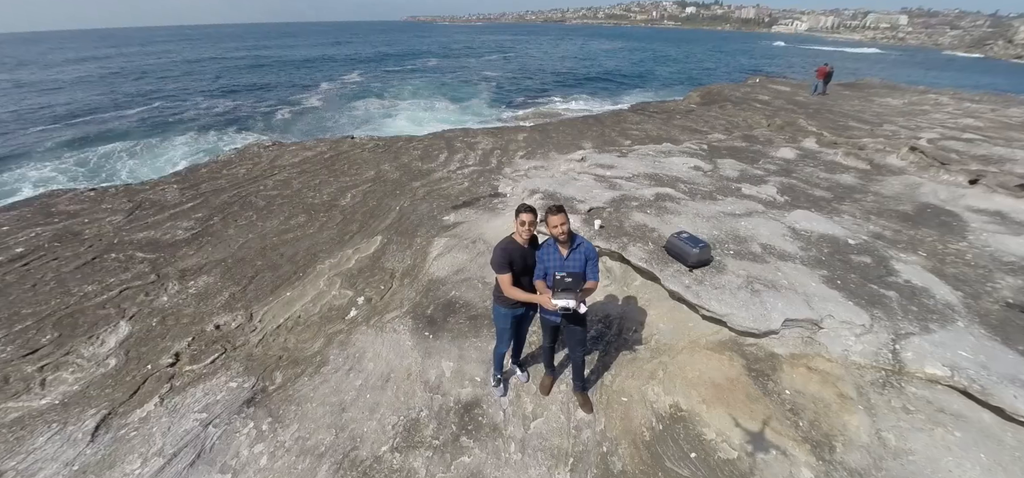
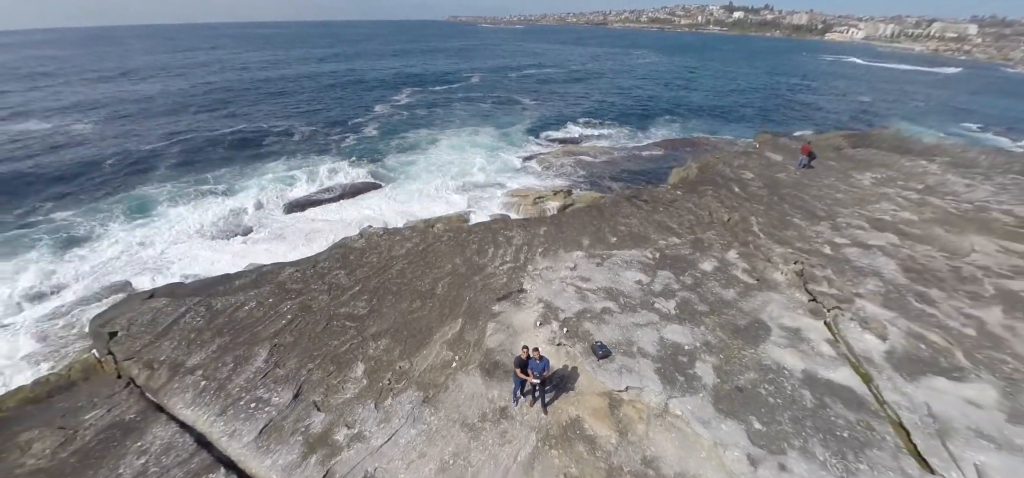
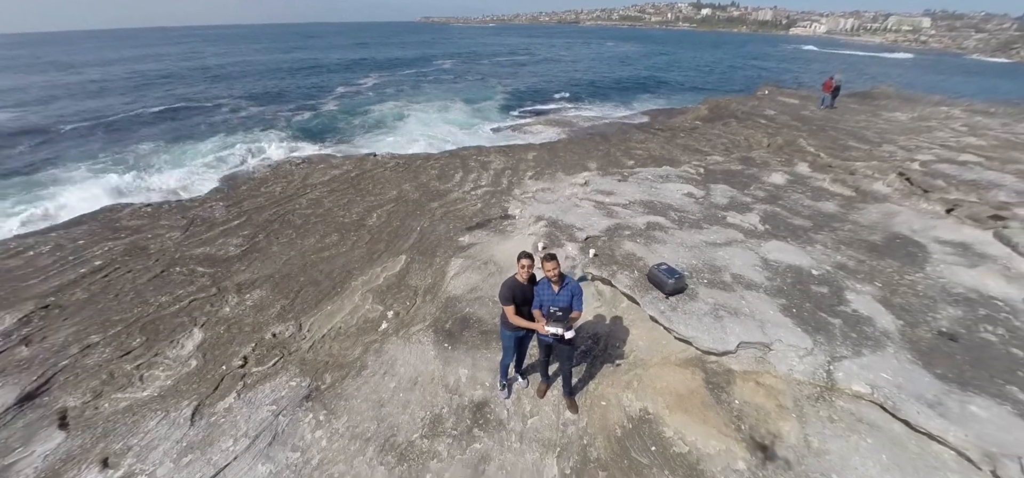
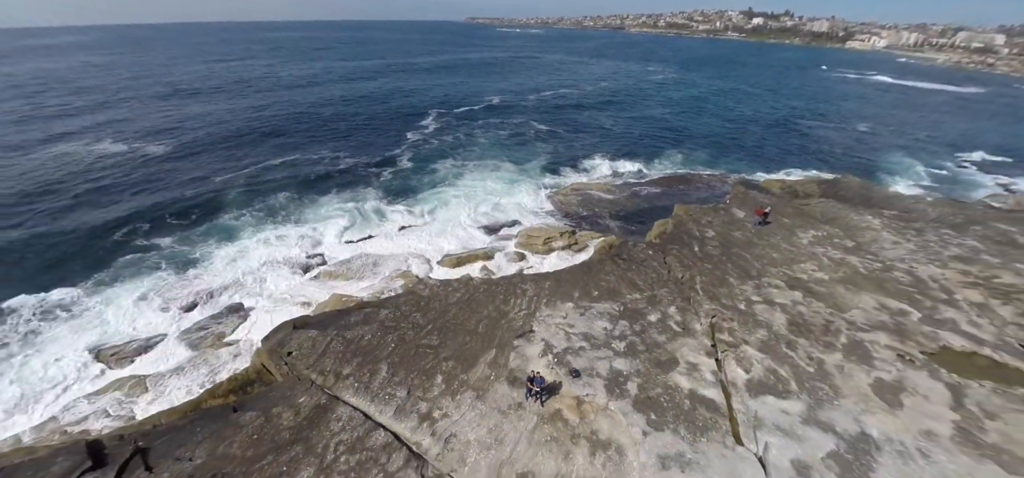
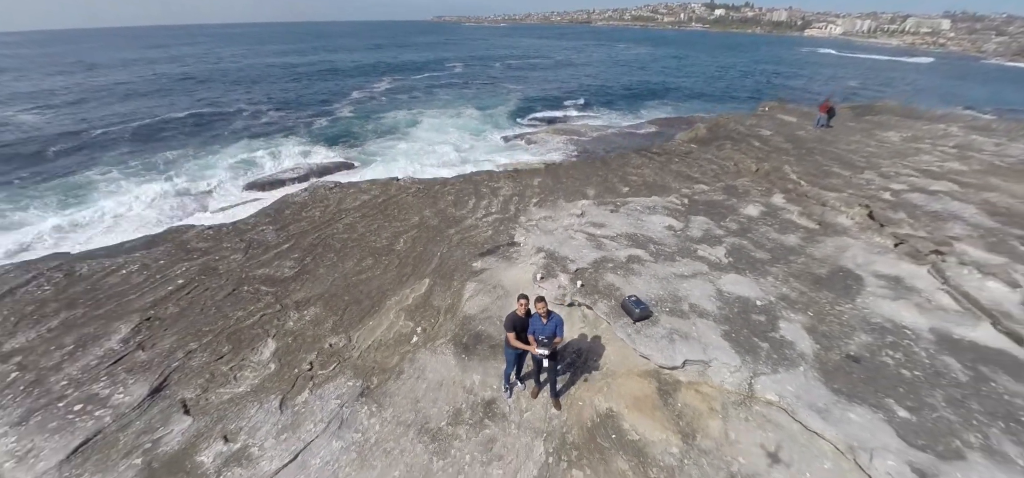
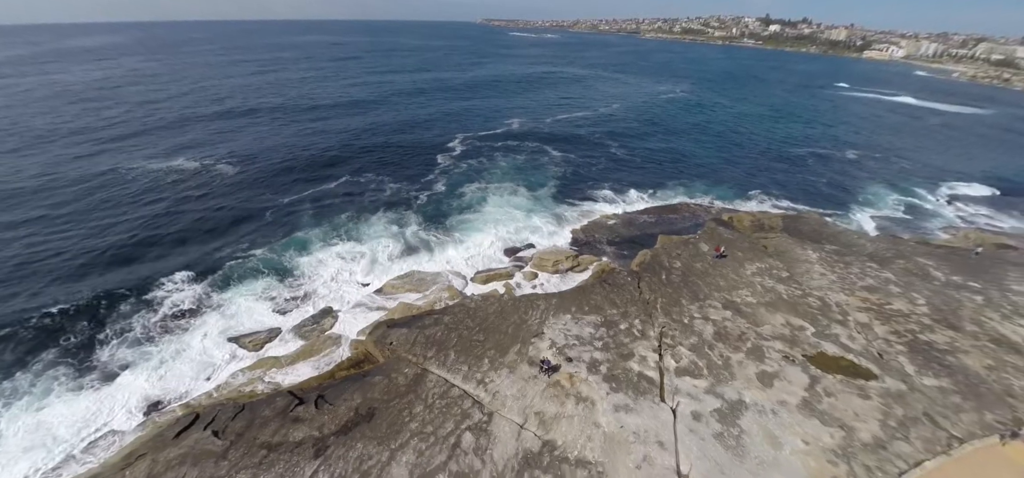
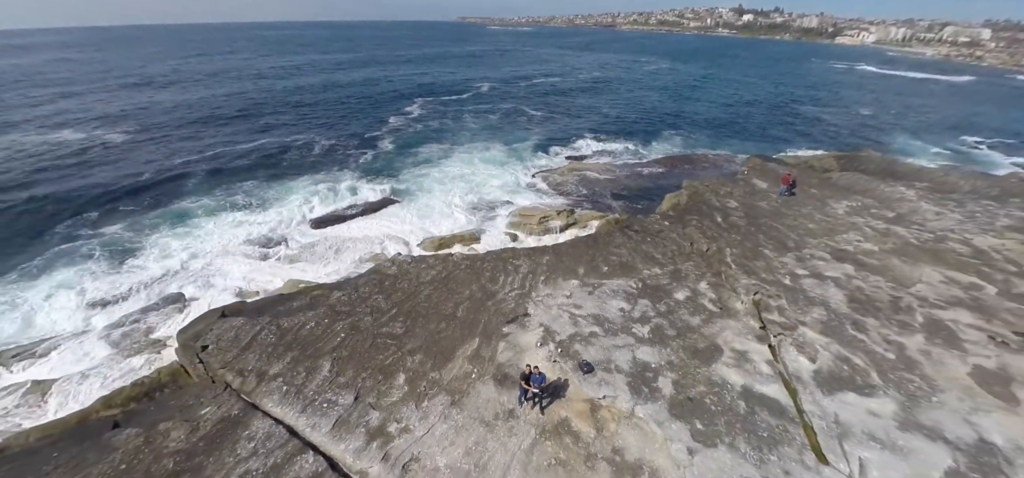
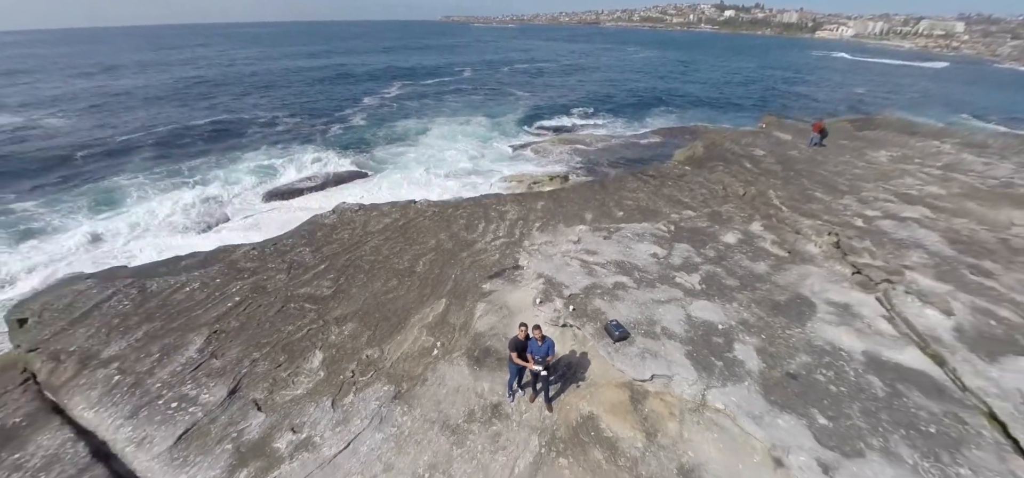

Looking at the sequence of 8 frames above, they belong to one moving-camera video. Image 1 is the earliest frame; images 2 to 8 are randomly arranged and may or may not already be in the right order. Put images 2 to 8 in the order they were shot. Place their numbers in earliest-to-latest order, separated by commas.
3, 5, 8, 2, 7, 4, 6
